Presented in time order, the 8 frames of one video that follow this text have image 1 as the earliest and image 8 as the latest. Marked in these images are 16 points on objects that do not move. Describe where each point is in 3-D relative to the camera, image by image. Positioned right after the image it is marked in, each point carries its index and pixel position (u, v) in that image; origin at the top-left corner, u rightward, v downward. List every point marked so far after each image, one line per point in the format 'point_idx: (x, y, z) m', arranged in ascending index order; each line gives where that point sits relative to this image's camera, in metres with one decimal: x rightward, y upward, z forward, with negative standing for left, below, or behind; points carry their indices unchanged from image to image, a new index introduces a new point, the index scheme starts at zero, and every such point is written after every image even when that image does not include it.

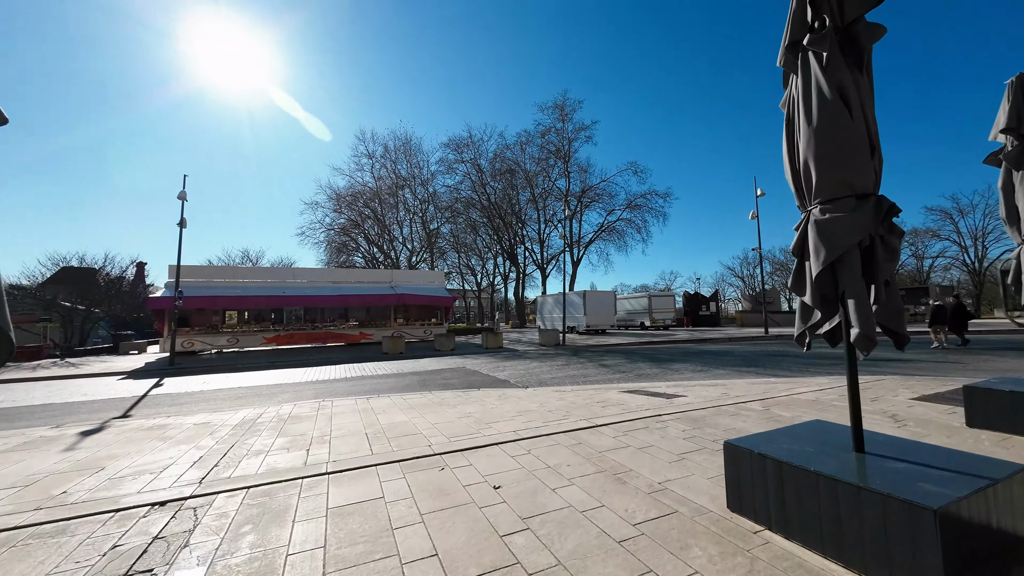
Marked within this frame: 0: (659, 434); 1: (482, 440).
0: (+1.4, -1.4, +4.0) m
1: (-0.3, -1.4, +4.0) m
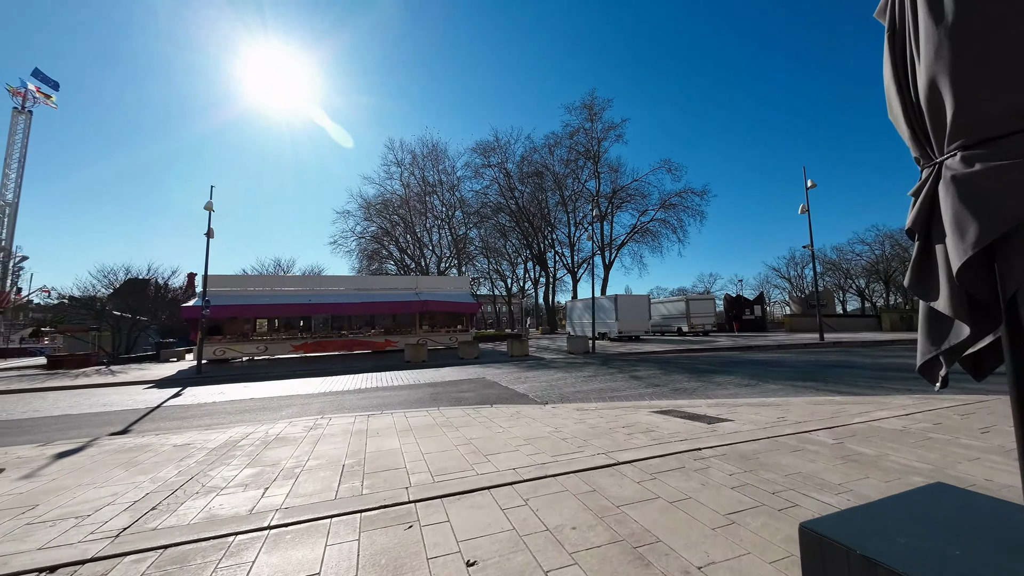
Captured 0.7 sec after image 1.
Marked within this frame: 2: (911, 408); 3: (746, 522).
0: (+1.4, -1.4, +3.2) m
1: (-0.3, -1.4, +3.2) m
2: (+4.8, -1.6, +5.2) m
3: (+1.3, -1.3, +2.5) m
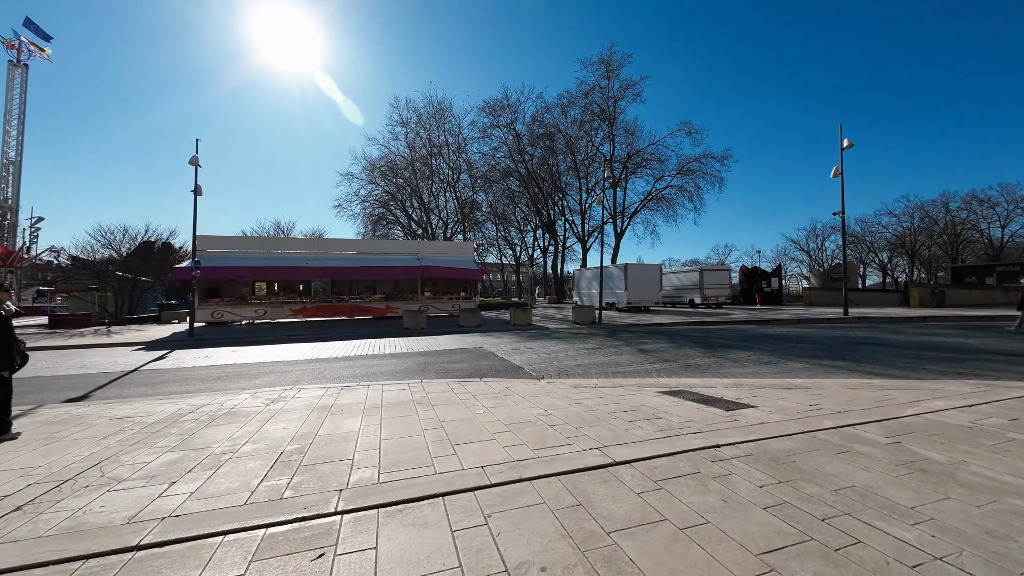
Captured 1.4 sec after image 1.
0: (+1.1, -1.1, +2.4) m
1: (-0.5, -1.1, +2.5) m
2: (+4.7, -1.2, +4.4) m
3: (+1.1, -1.1, +1.7) m
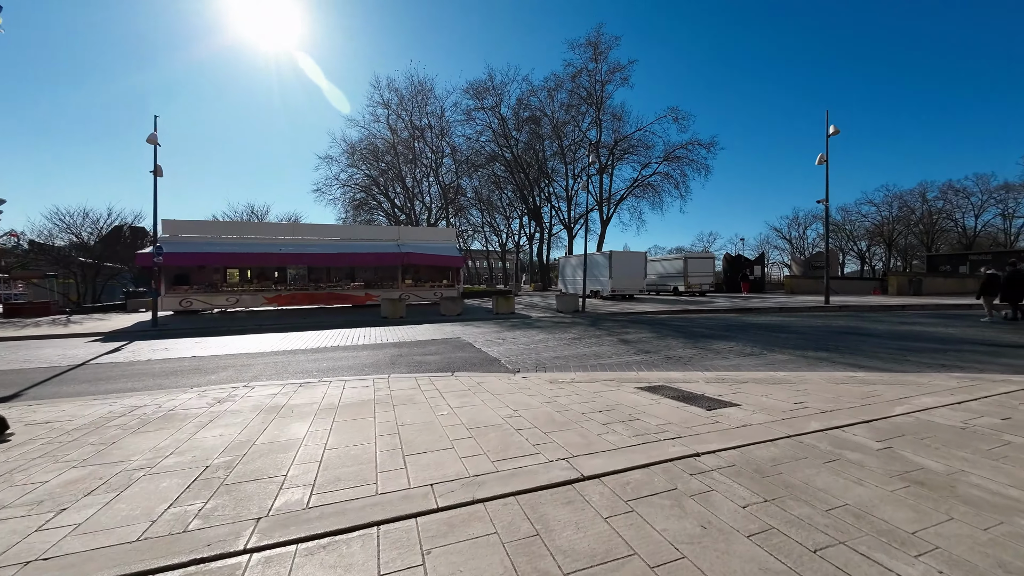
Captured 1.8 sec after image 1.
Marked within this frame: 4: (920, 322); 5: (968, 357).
0: (+0.9, -1.1, +2.1) m
1: (-0.7, -1.1, +2.2) m
2: (+4.3, -1.1, +4.2) m
3: (+0.9, -1.1, +1.4) m
4: (+12.1, -1.1, +13.1) m
5: (+8.1, -1.2, +7.7) m
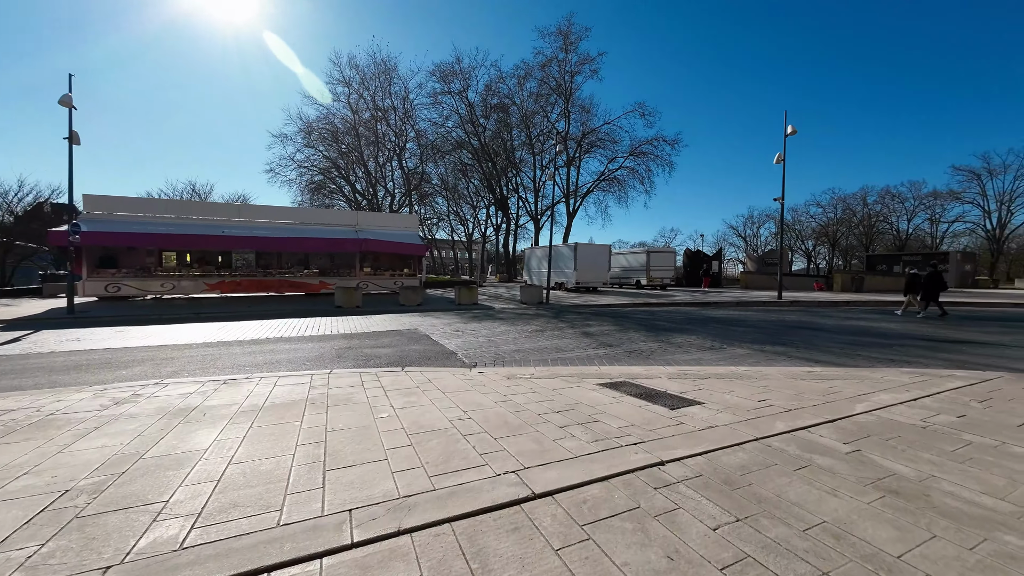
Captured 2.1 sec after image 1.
0: (+0.6, -1.1, +1.8) m
1: (-1.0, -1.0, +1.7) m
2: (+3.9, -1.1, +4.2) m
3: (+0.7, -1.1, +1.1) m
4: (+10.9, -1.0, +13.6) m
5: (+7.3, -1.2, +8.0) m
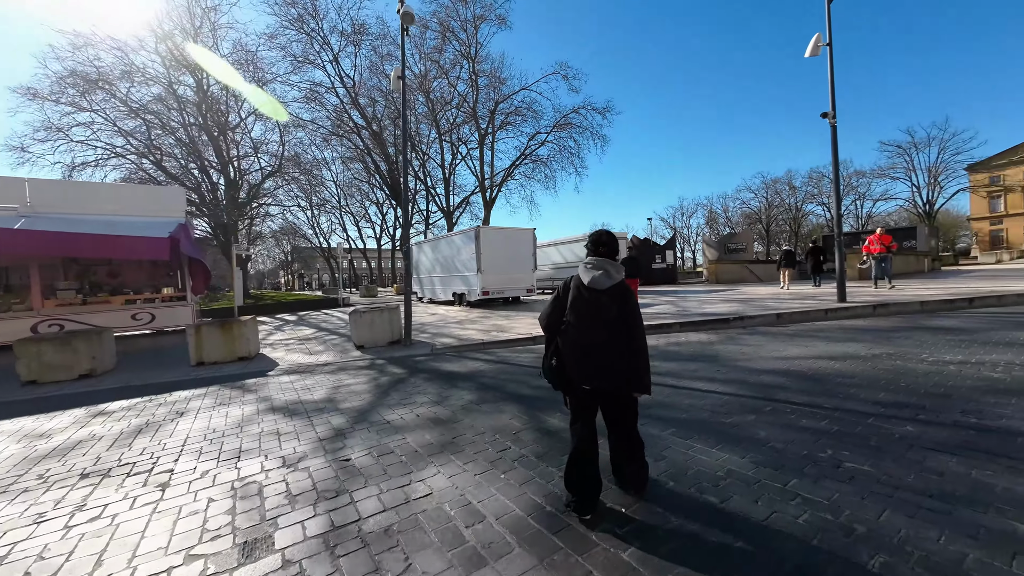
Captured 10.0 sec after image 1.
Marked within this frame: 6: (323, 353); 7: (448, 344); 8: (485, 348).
0: (-1.2, -1.6, -5.8) m
1: (-2.8, -1.7, -6.1) m
2: (+1.7, -1.5, -2.9) m
3: (-1.0, -1.6, -6.5) m
4: (+7.2, -1.1, +7.5) m
5: (+4.5, -1.4, +1.3) m
6: (-4.5, -1.3, +10.2) m
7: (-1.6, -1.4, +11.1) m
8: (-0.7, -1.5, +10.7) m
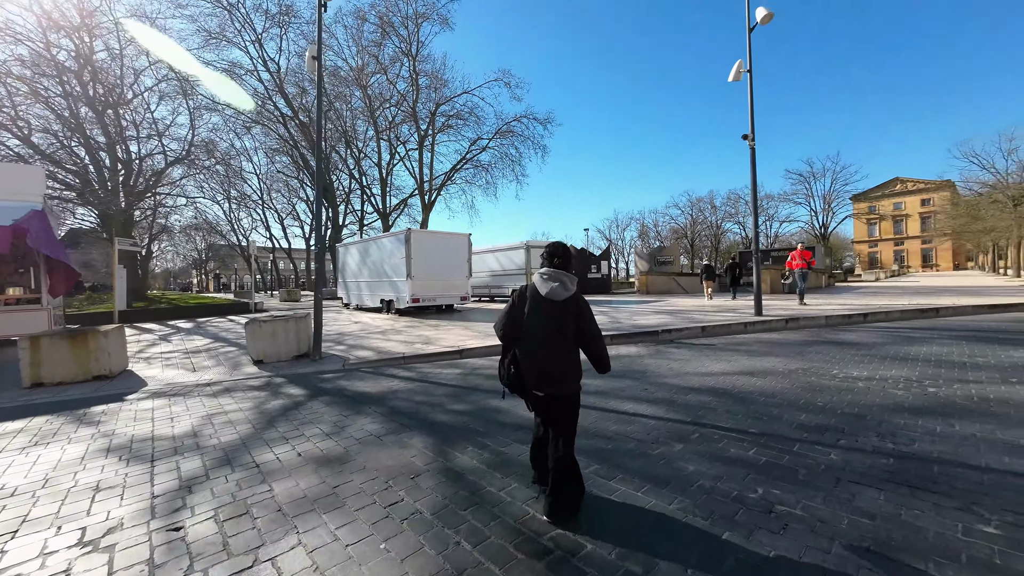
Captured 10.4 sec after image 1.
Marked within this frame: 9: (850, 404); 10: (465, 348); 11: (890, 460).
0: (-0.6, -1.6, -6.6) m
1: (-2.2, -1.6, -7.1) m
2: (+1.8, -1.6, -3.4) m
3: (-0.4, -1.6, -7.3) m
4: (+5.9, -1.5, +7.7) m
5: (+4.1, -1.6, +1.2) m
6: (-6.1, -1.4, +8.7) m
7: (-3.4, -1.6, +10.0) m
8: (-2.4, -1.7, +9.8) m
9: (+4.7, -1.5, +6.0) m
10: (-1.0, -1.2, +10.2) m
11: (+3.8, -1.5, +4.3) m
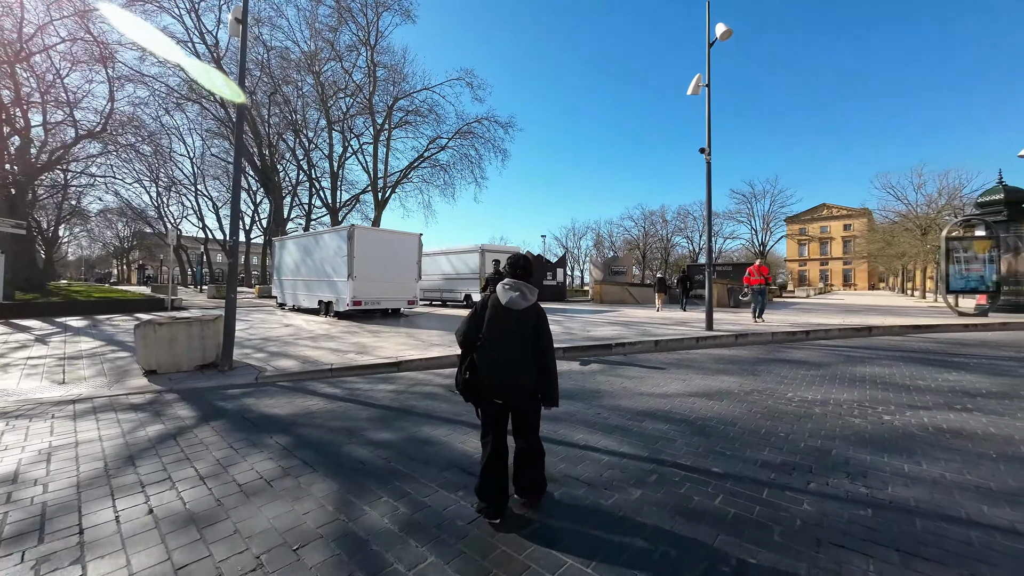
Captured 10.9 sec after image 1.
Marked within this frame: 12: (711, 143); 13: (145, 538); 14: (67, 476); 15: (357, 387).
0: (-0.1, -1.6, -7.5) m
1: (-1.6, -1.6, -8.2) m
2: (+2.0, -1.7, -4.1) m
3: (+0.2, -1.6, -8.1) m
4: (+4.9, -1.8, +7.4) m
5: (+3.7, -1.9, +0.8) m
6: (-7.1, -1.3, +7.2) m
7: (-4.6, -1.6, +8.8) m
8: (-3.6, -1.7, +8.7) m
9: (+3.9, -1.8, +5.6) m
10: (-2.2, -1.3, +9.2) m
11: (+3.1, -1.7, +3.8) m
12: (+6.9, +5.0, +14.9) m
13: (-2.7, -1.5, +3.0) m
14: (-4.1, -1.5, +3.8) m
15: (-2.7, -1.4, +7.6) m
